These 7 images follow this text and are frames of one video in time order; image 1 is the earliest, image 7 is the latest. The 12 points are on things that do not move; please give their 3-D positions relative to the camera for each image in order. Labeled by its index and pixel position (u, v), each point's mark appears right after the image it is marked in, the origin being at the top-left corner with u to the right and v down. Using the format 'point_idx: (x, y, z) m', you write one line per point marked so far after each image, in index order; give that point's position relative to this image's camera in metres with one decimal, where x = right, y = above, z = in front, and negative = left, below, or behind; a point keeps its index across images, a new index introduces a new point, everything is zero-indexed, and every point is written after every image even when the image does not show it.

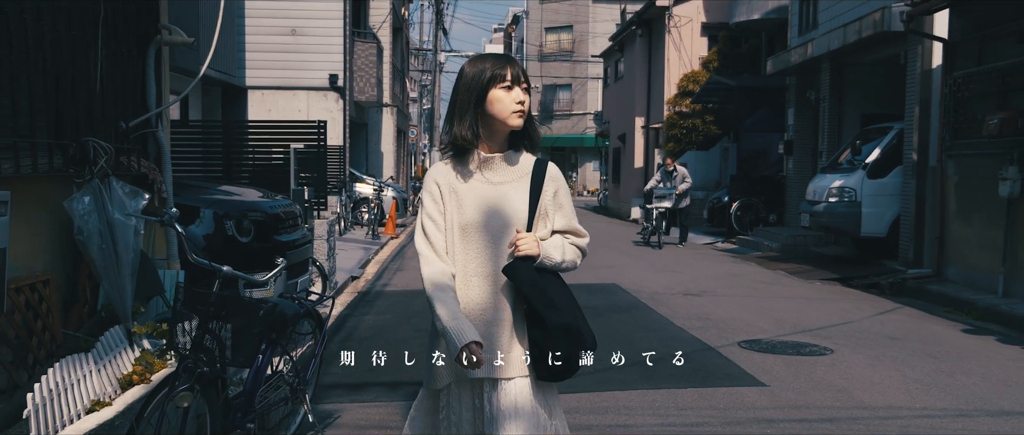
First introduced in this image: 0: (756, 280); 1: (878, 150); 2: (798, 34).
0: (+2.8, -0.7, +11.9) m
1: (+4.6, +0.9, +12.9) m
2: (+4.8, +3.1, +17.1) m
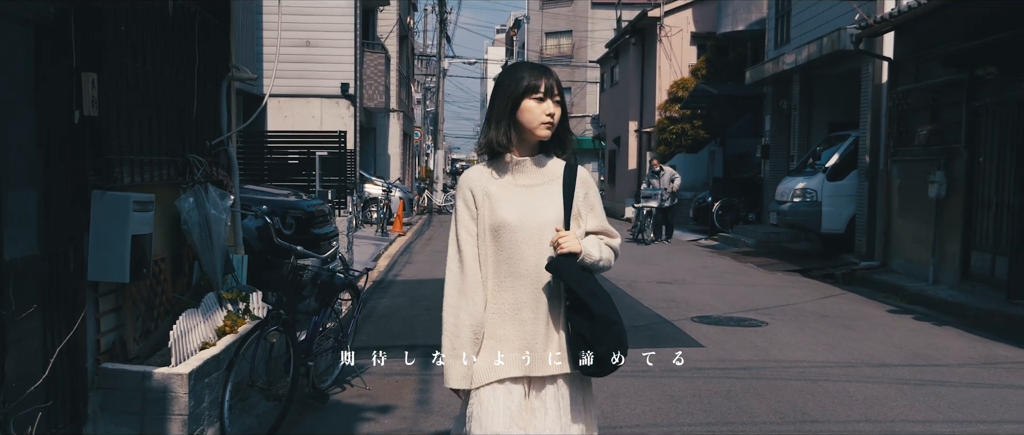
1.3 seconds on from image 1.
0: (+2.8, -0.7, +13.4) m
1: (+4.5, +0.9, +14.4) m
2: (+4.8, +3.1, +18.6) m
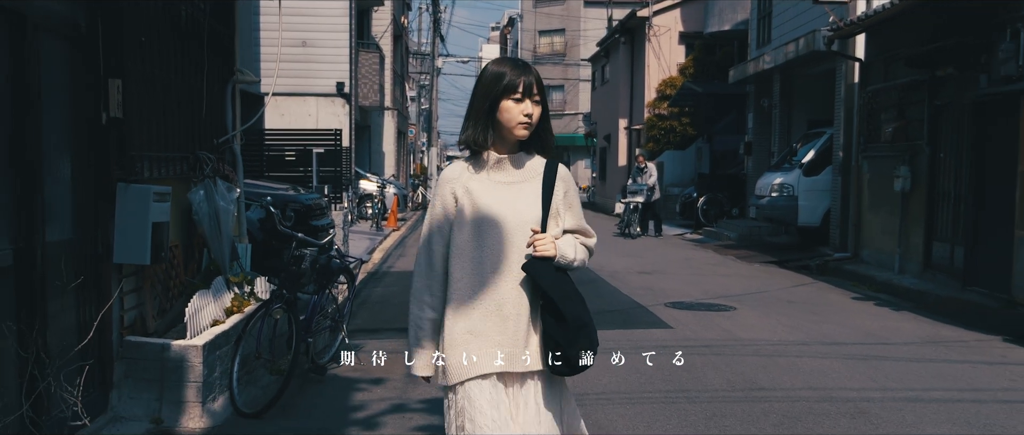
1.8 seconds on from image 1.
0: (+2.6, -0.6, +14.0) m
1: (+4.4, +1.0, +15.0) m
2: (+4.6, +3.2, +19.2) m
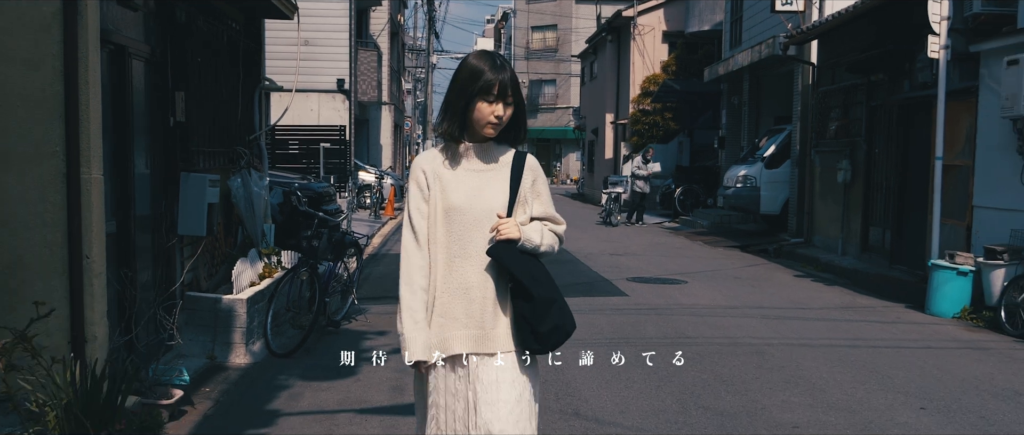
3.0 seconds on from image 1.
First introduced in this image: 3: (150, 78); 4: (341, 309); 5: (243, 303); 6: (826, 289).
0: (+2.5, -0.4, +15.5) m
1: (+4.2, +1.1, +16.5) m
2: (+4.4, +3.4, +20.6) m
3: (-2.2, +0.8, +6.1) m
4: (-1.4, -0.7, +8.2) m
5: (-1.7, -0.5, +6.5) m
6: (+3.1, -0.7, +10.2) m
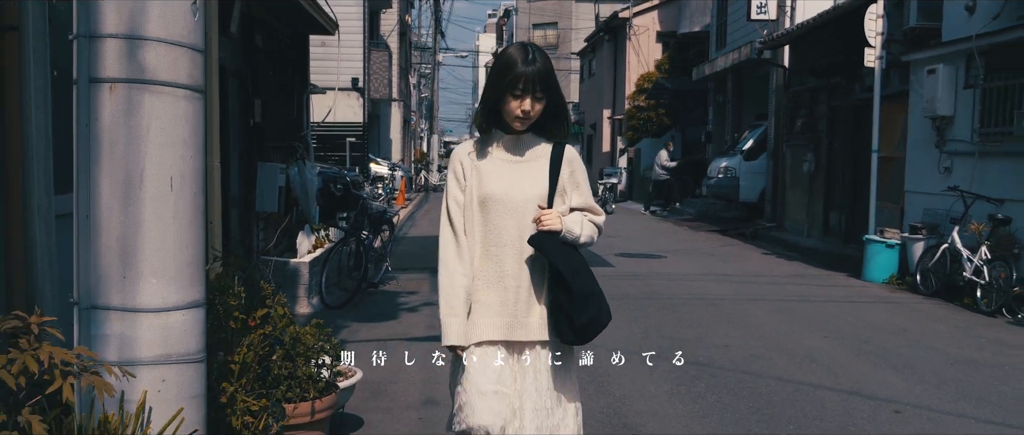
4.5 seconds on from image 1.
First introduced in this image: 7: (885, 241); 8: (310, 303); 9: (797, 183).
0: (+2.5, -0.2, +17.2) m
1: (+4.3, +1.4, +18.2) m
2: (+4.4, +3.7, +22.4) m
3: (-2.1, +1.0, +7.9) m
4: (-1.3, -0.6, +9.9) m
5: (-1.6, -0.4, +8.2) m
6: (+3.2, -0.5, +12.0) m
7: (+3.7, -0.2, +10.1) m
8: (-1.6, -0.7, +8.4) m
9: (+4.3, +0.5, +15.7) m
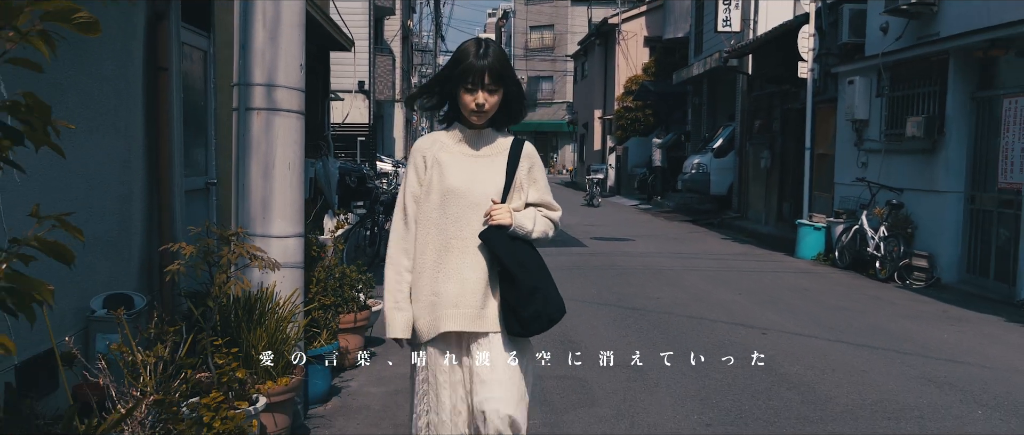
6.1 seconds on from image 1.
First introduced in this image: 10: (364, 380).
0: (+2.4, -0.1, +19.2) m
1: (+4.1, +1.5, +20.2) m
2: (+4.3, +3.8, +24.3) m
3: (-2.3, +1.1, +9.9) m
4: (-1.4, -0.4, +11.9) m
5: (-1.8, -0.2, +10.2) m
6: (+3.0, -0.4, +13.9) m
7: (+3.5, -0.1, +12.1) m
8: (-1.8, -0.5, +10.3) m
9: (+4.2, +0.7, +17.6) m
10: (-0.8, -0.9, +5.6) m
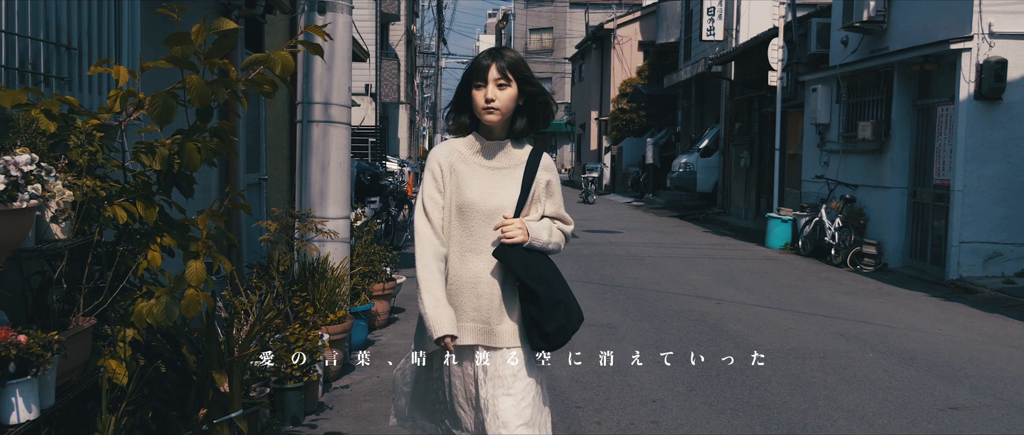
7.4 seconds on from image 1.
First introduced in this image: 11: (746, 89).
0: (+2.4, 0.0, +20.6) m
1: (+4.1, +1.6, +21.6) m
2: (+4.3, +3.9, +25.7) m
3: (-2.3, +1.2, +11.3) m
4: (-1.5, -0.3, +13.3) m
5: (-1.8, -0.1, +11.6) m
6: (+3.0, -0.3, +15.3) m
7: (+3.5, 0.0, +13.5) m
8: (-1.8, -0.5, +11.7) m
9: (+4.2, +0.8, +19.0) m
10: (-0.8, -0.8, +7.0) m
11: (+4.2, +2.3, +18.4) m
